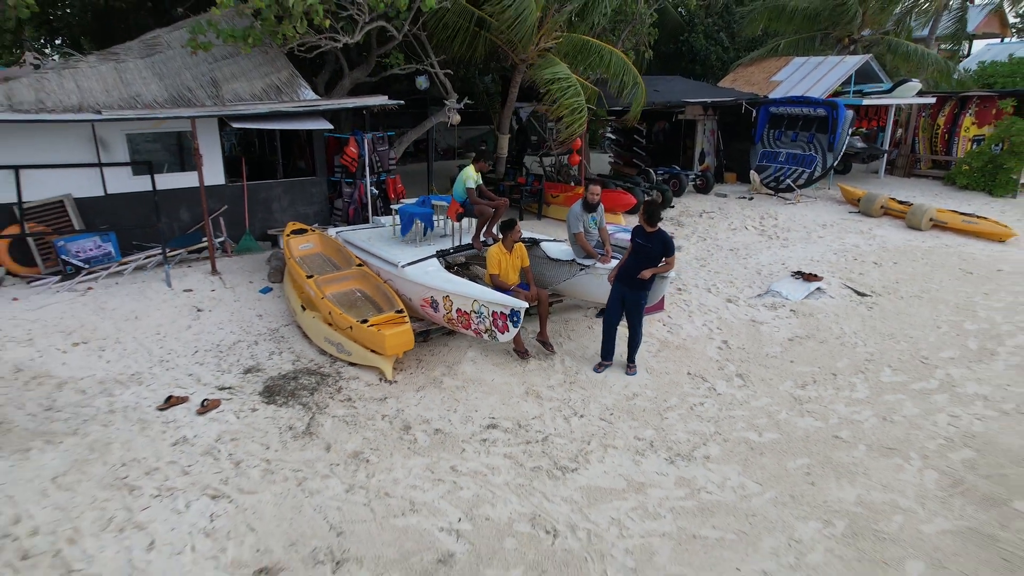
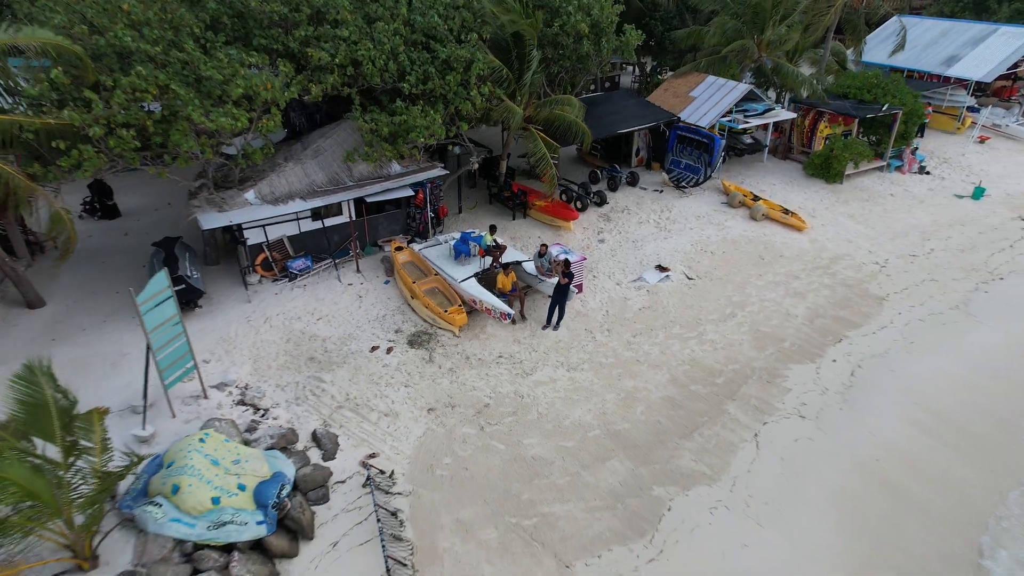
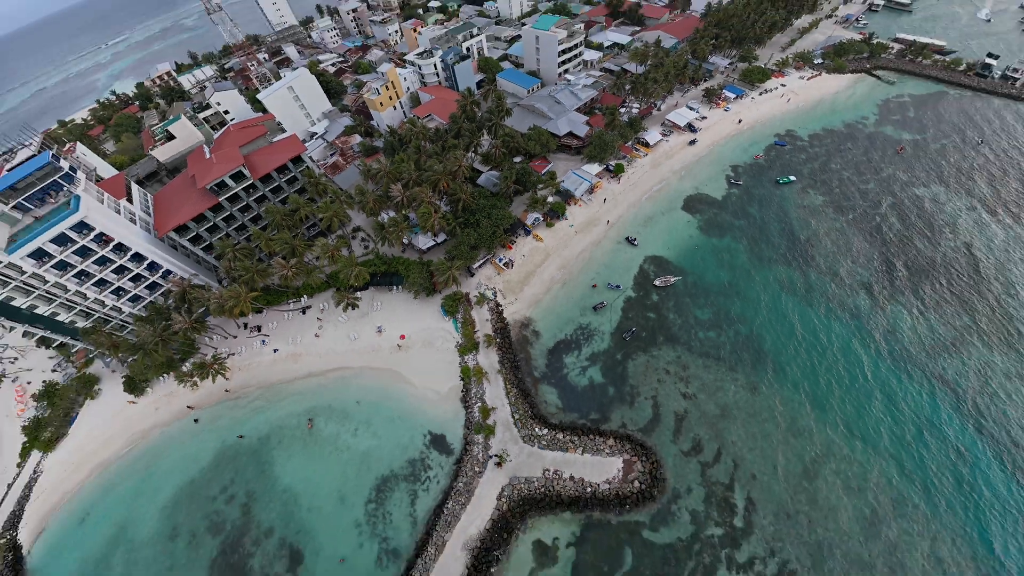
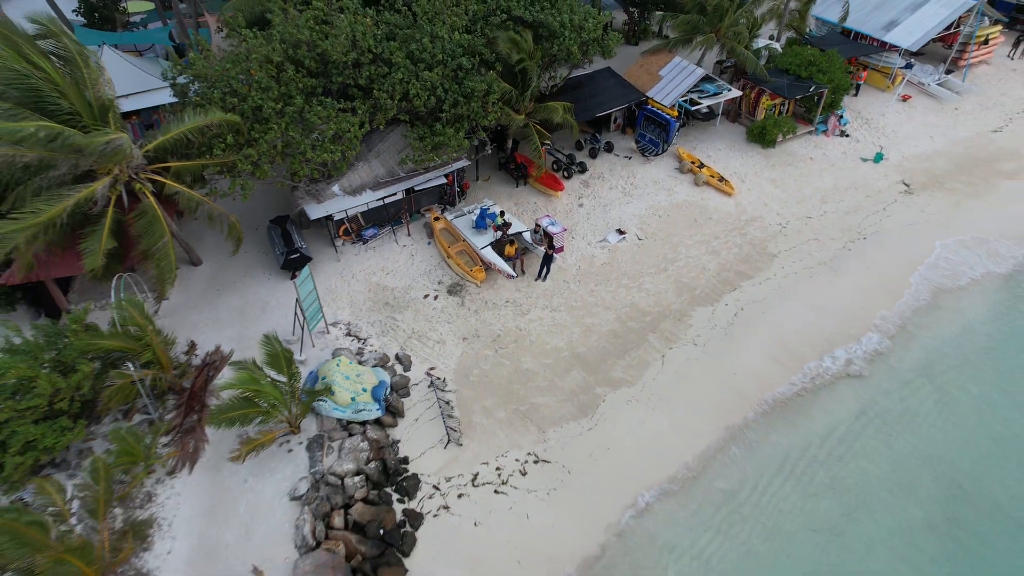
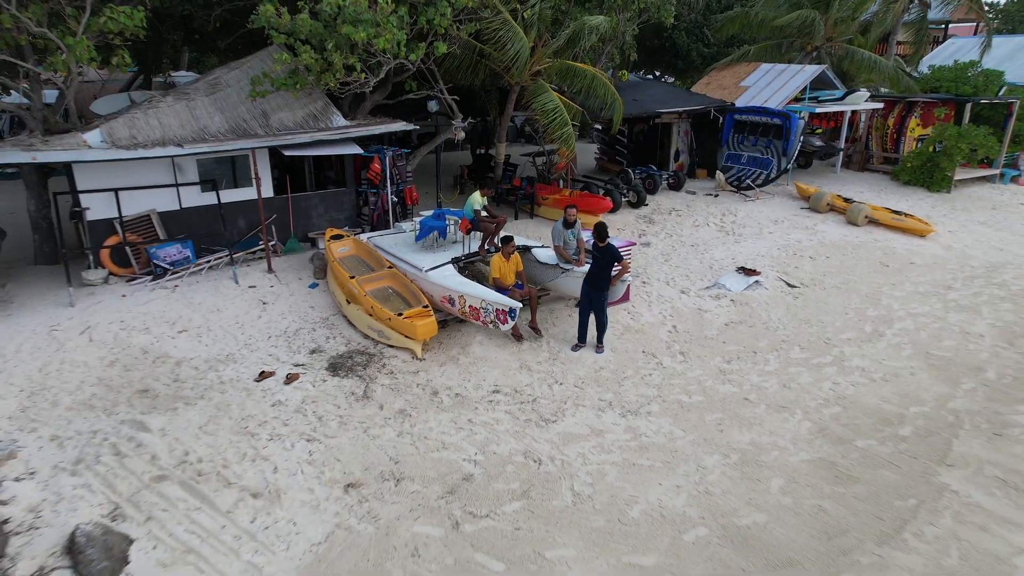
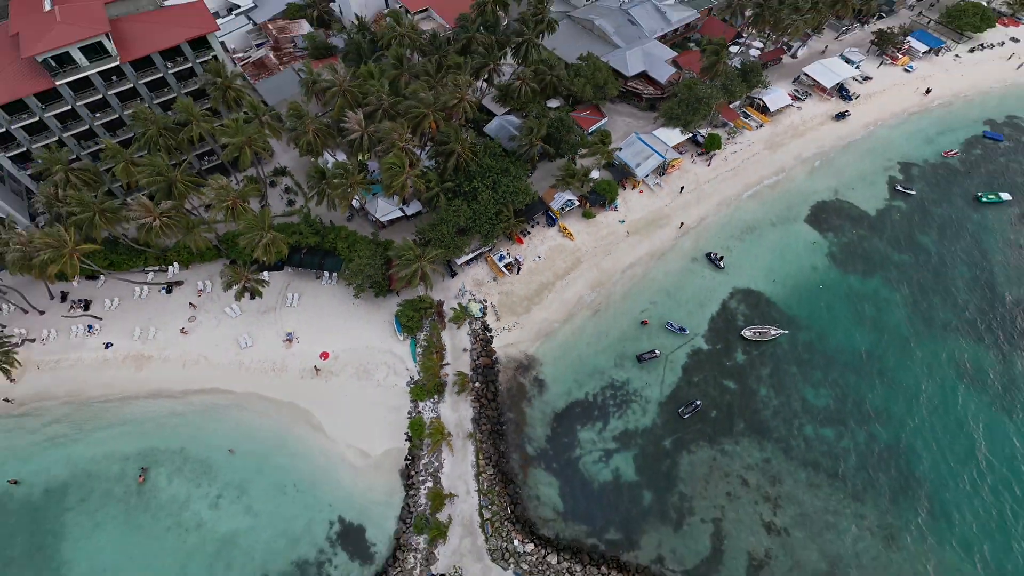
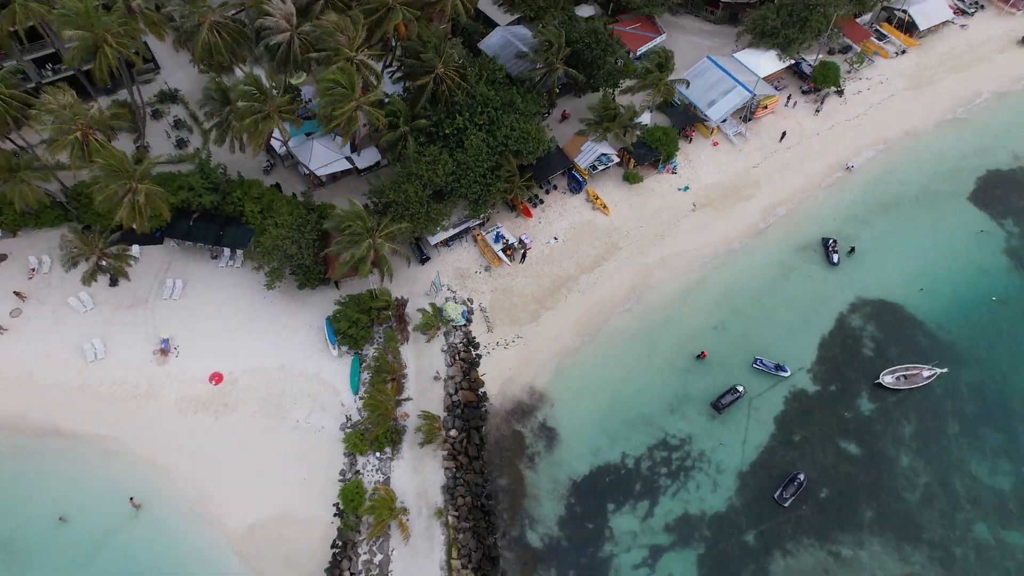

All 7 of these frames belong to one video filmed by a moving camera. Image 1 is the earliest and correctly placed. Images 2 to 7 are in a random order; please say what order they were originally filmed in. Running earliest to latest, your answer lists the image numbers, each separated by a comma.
5, 2, 4, 7, 6, 3
